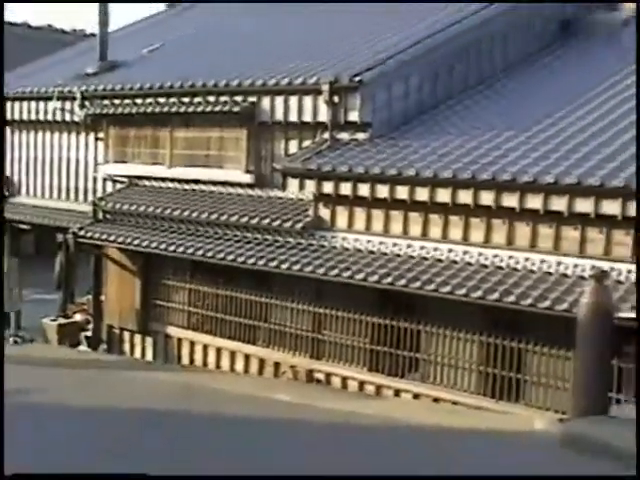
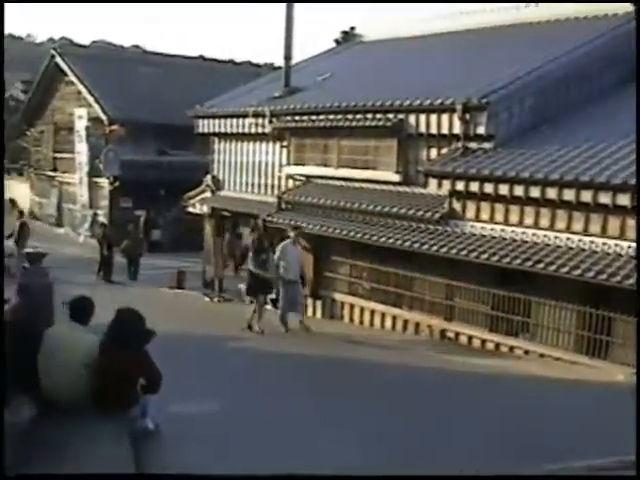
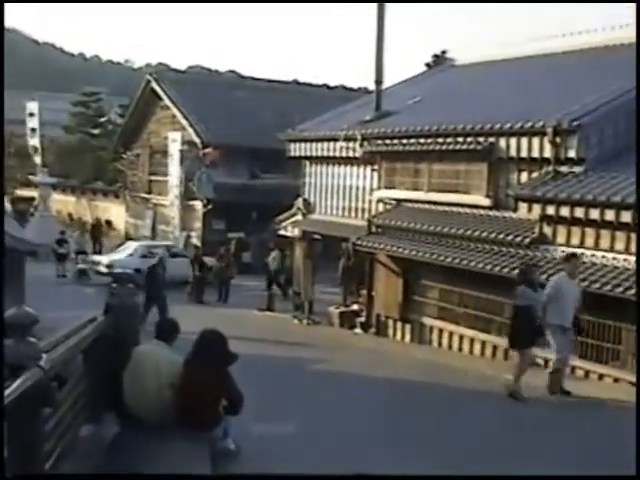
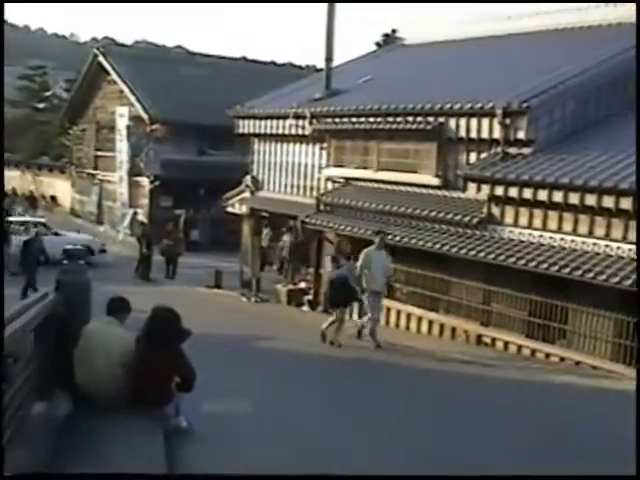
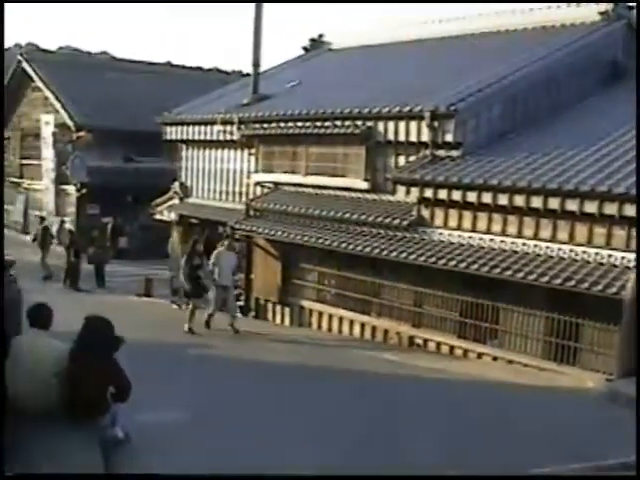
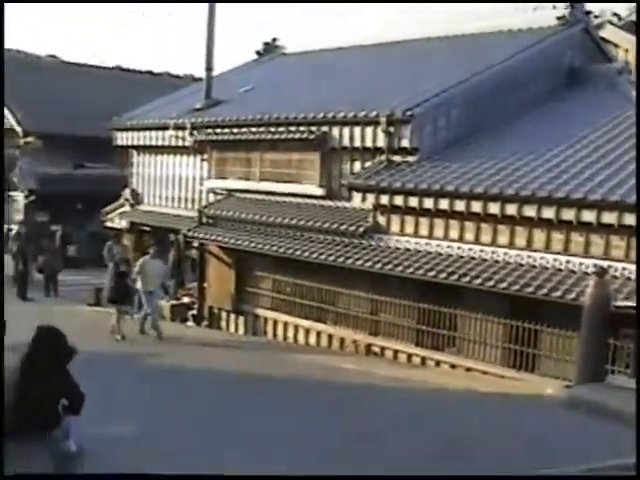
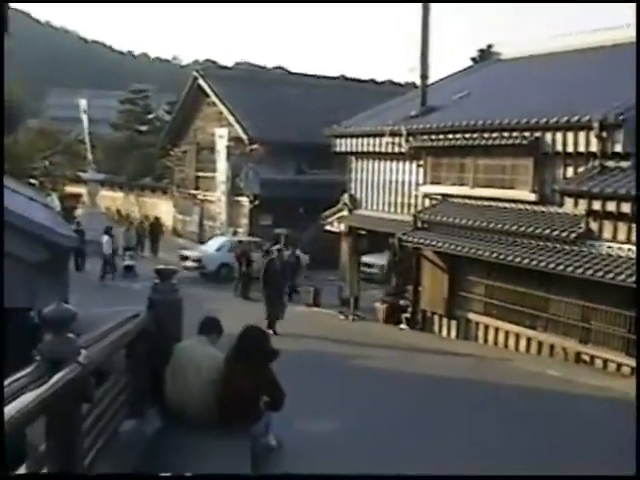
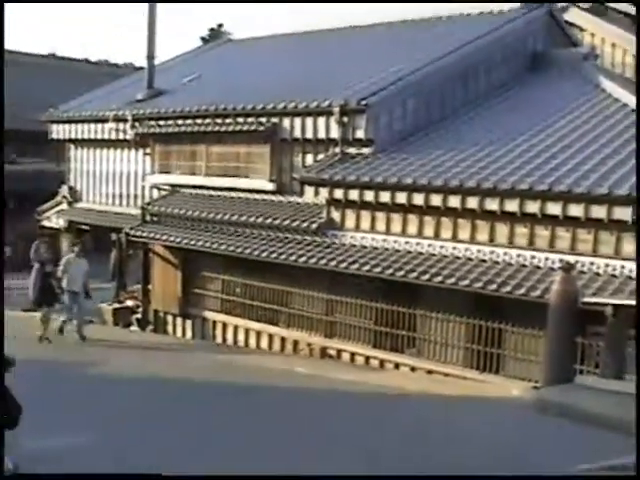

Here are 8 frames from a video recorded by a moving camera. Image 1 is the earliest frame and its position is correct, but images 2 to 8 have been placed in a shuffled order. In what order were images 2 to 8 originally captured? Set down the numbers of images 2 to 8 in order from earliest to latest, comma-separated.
8, 6, 5, 2, 4, 3, 7
